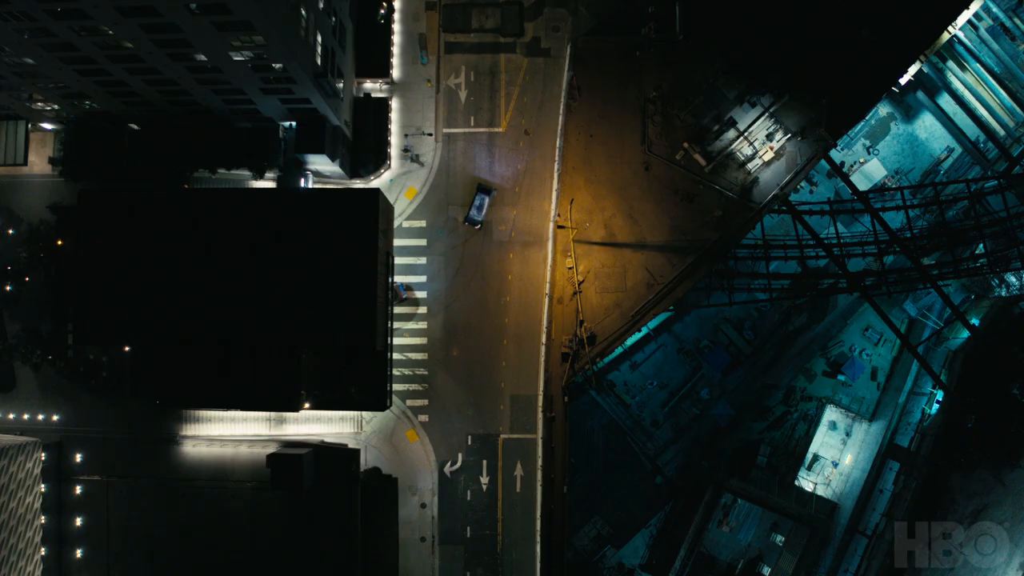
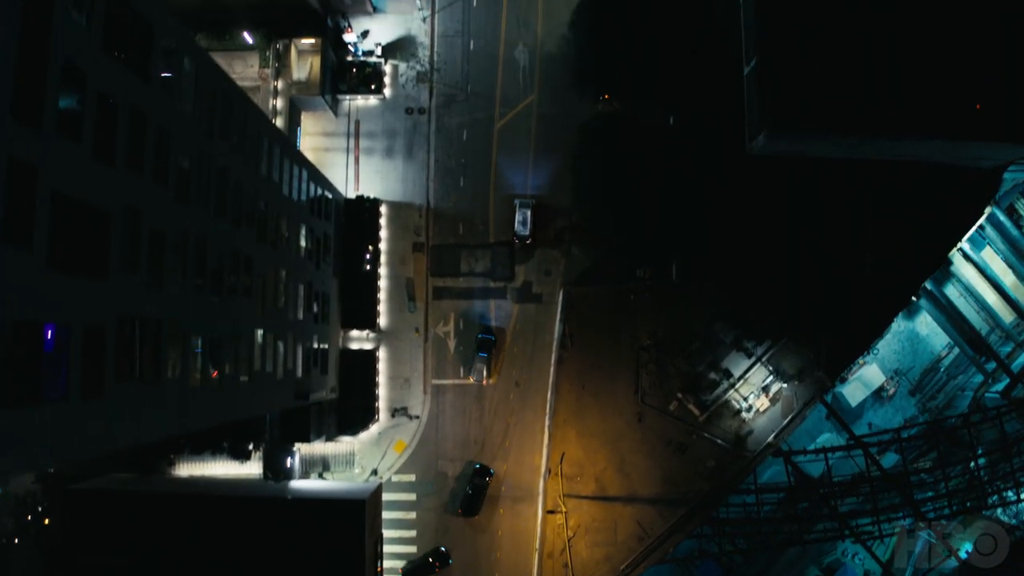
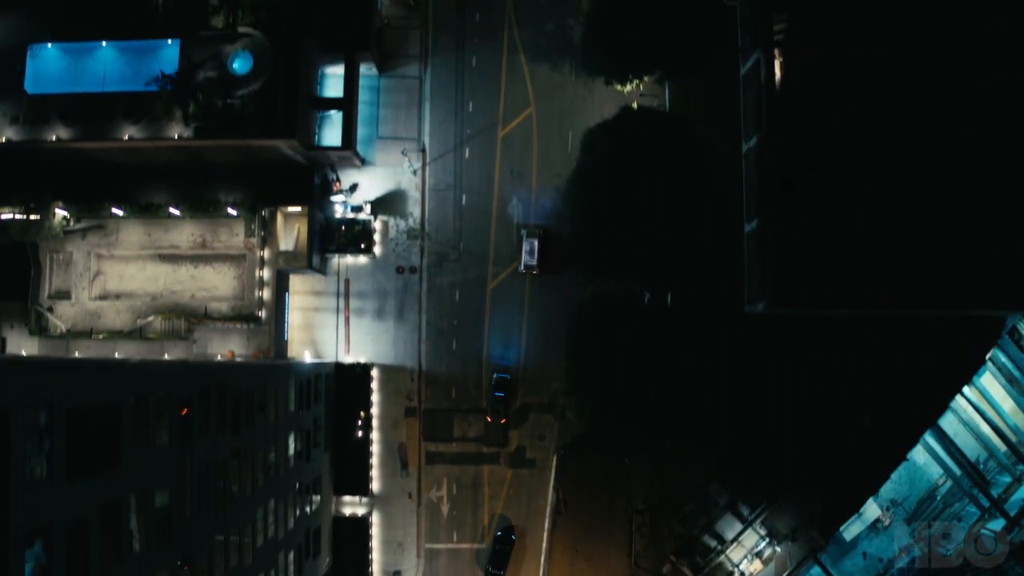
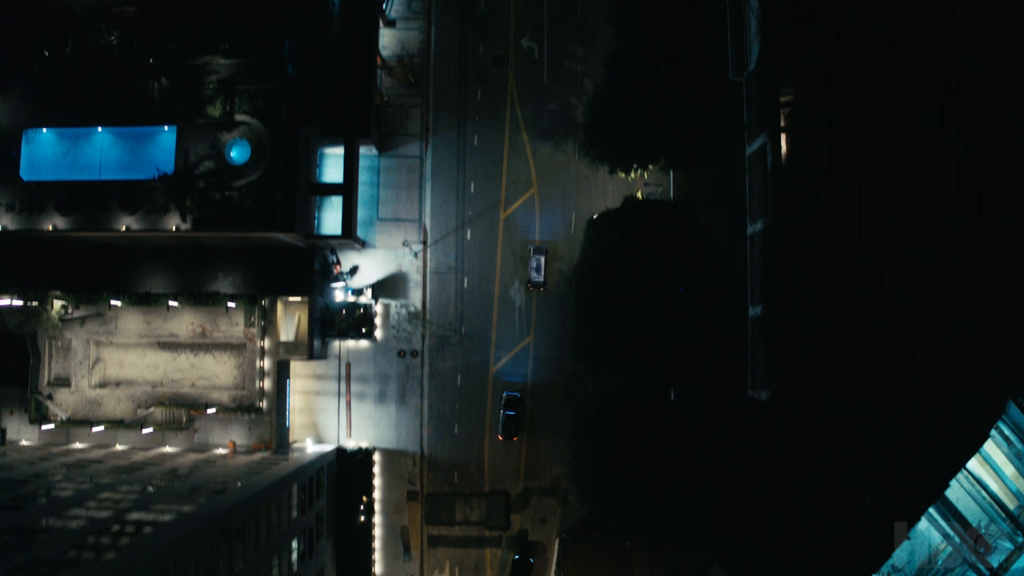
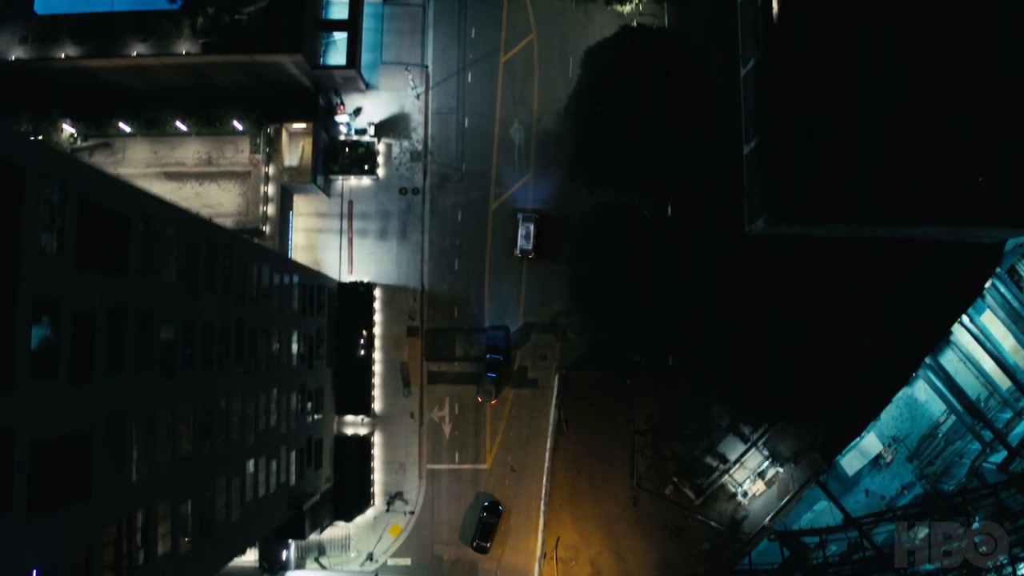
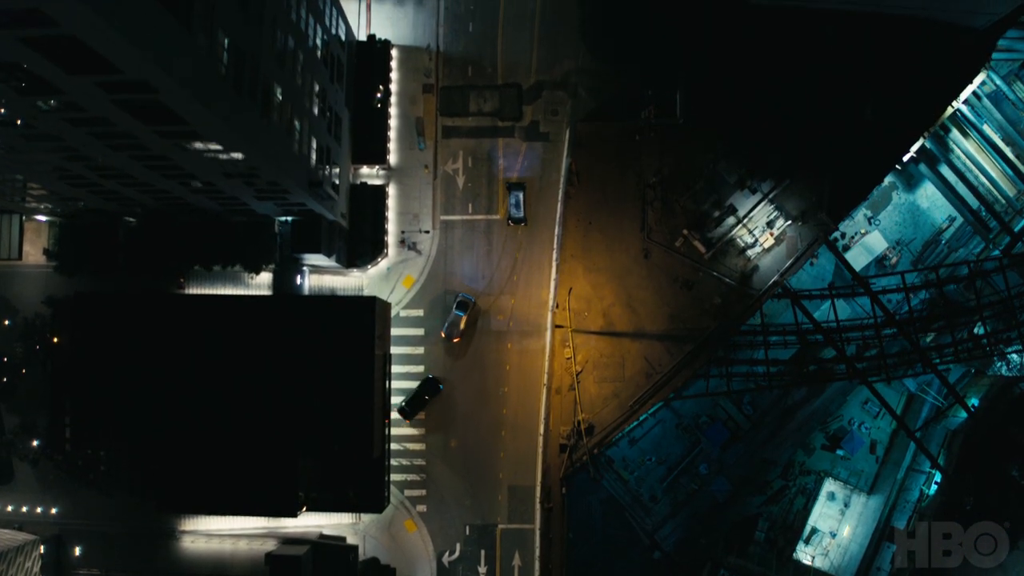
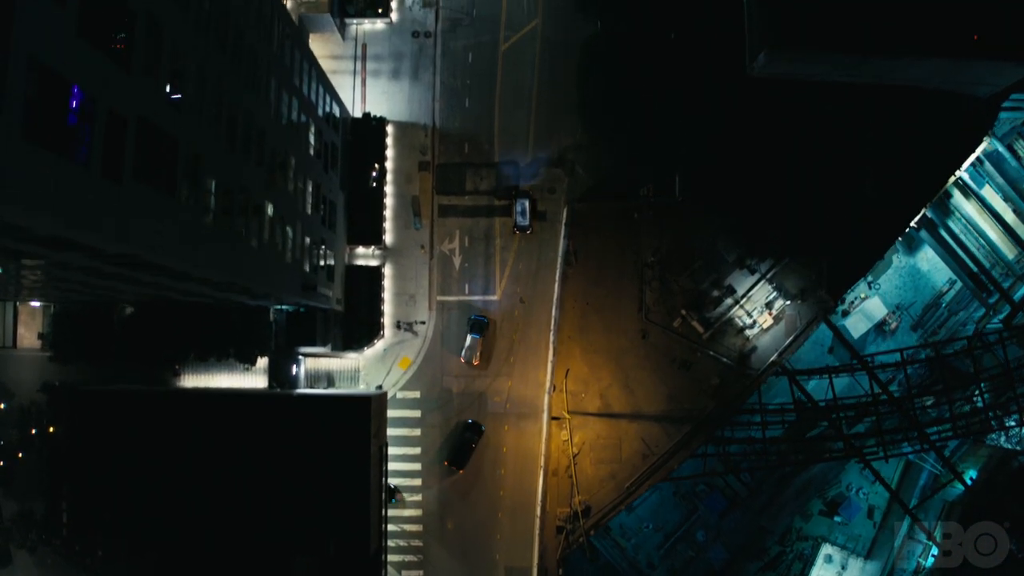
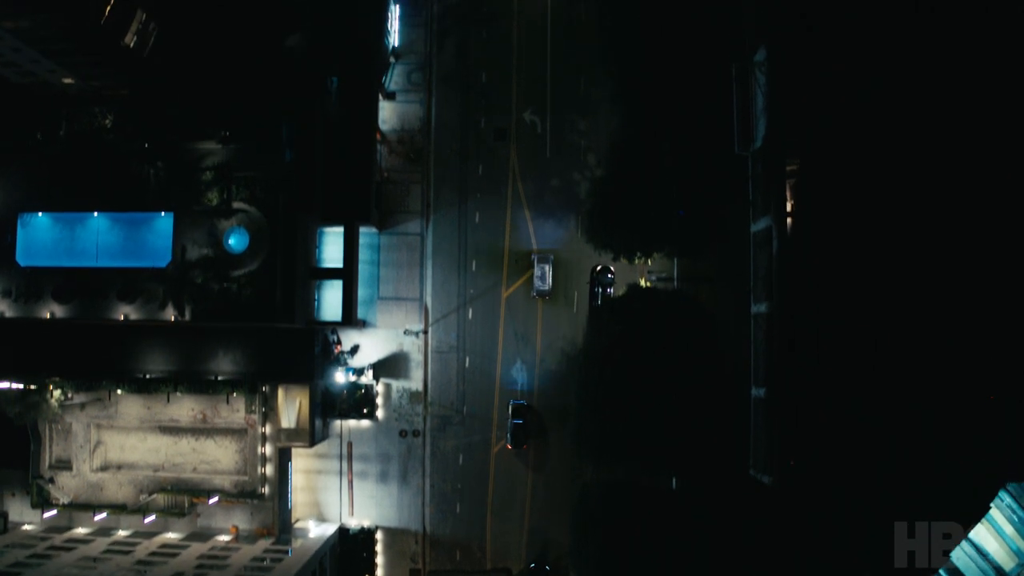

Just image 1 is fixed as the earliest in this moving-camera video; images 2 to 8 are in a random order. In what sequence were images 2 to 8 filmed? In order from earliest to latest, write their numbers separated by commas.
6, 7, 2, 5, 3, 4, 8
